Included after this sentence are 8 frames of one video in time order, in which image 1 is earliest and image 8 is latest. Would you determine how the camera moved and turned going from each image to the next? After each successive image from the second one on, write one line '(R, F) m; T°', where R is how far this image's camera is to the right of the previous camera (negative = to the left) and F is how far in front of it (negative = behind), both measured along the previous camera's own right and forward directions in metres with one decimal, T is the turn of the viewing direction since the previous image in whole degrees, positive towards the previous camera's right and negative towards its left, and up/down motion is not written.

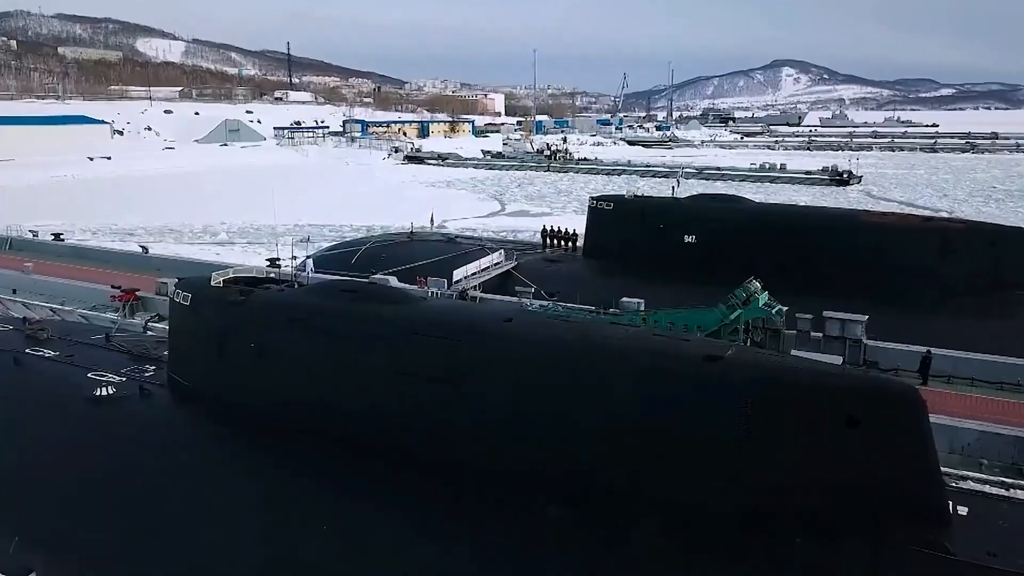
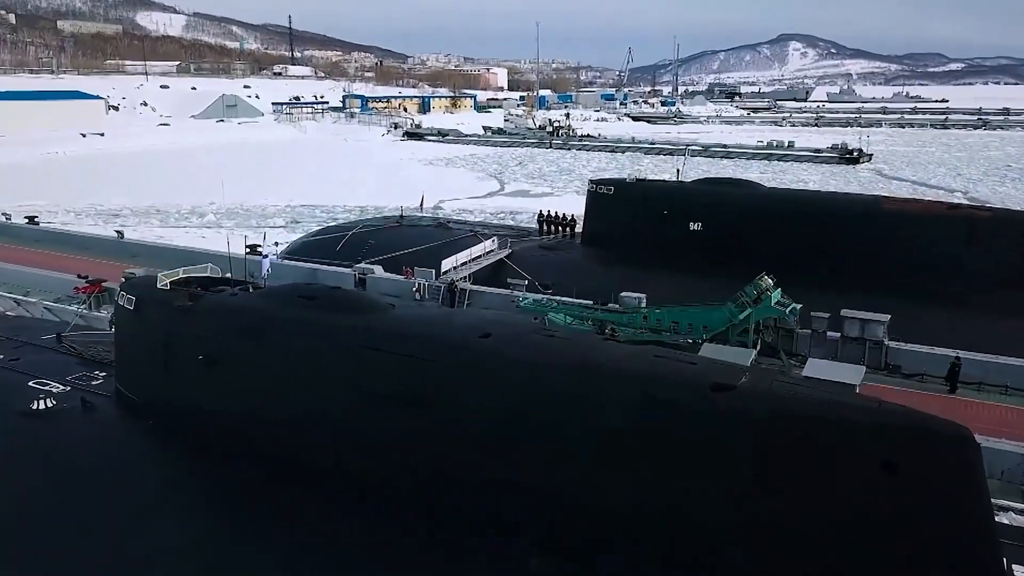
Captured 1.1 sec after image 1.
(+0.2, +0.9) m; 0°
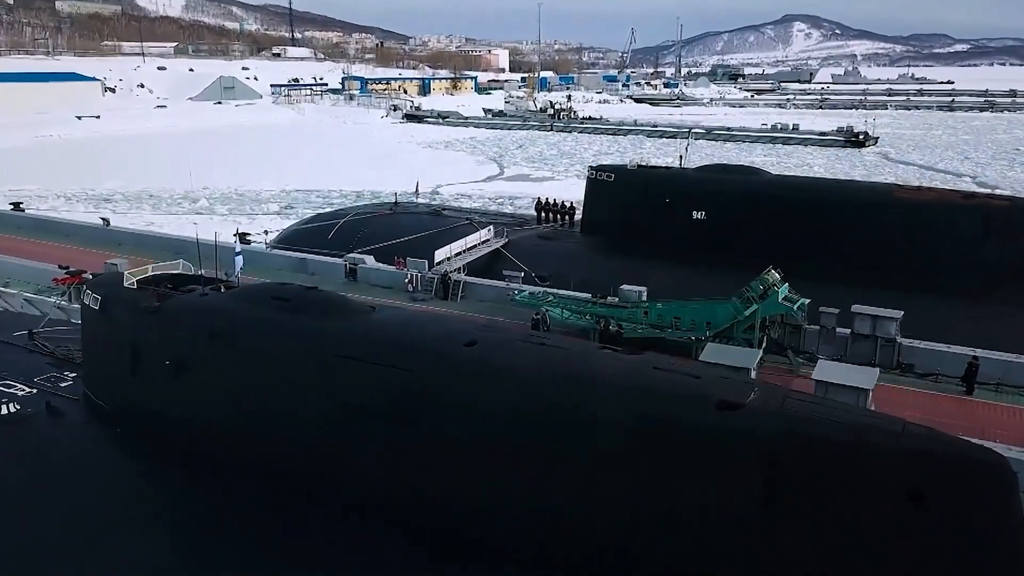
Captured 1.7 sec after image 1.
(+0.1, +0.5) m; 0°
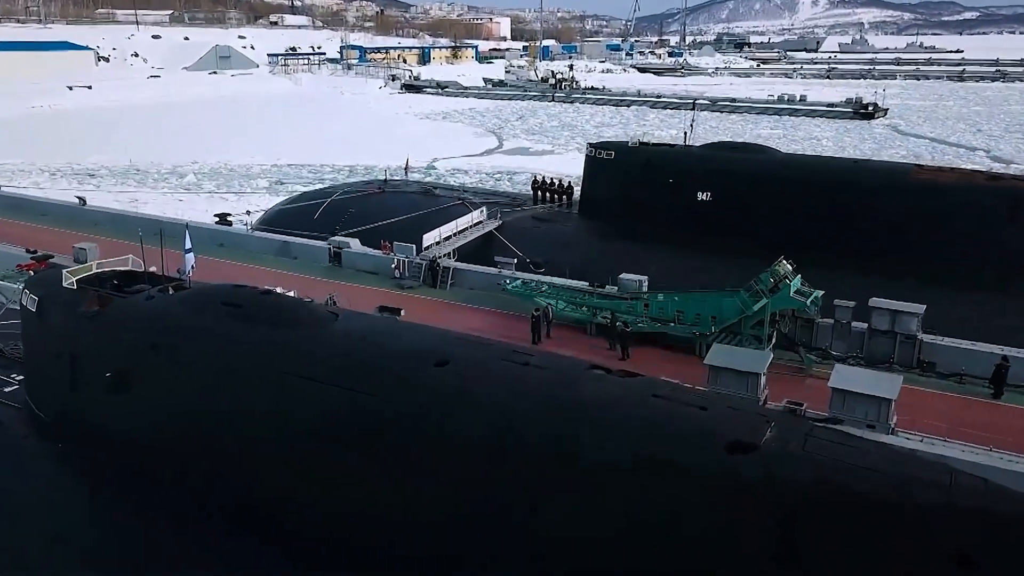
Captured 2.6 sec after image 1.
(+0.1, +0.7) m; 0°
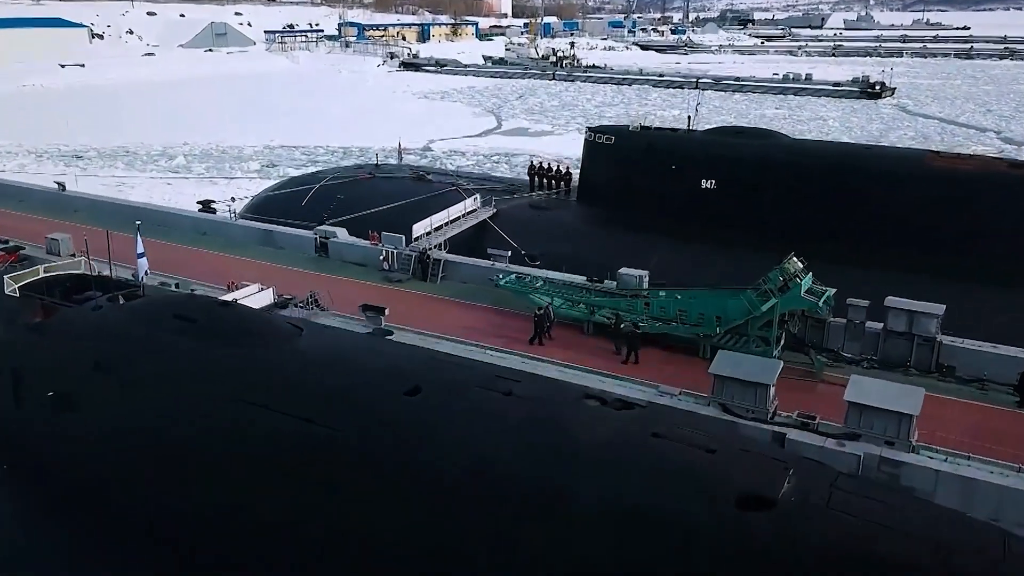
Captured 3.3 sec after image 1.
(+0.1, +0.5) m; 0°
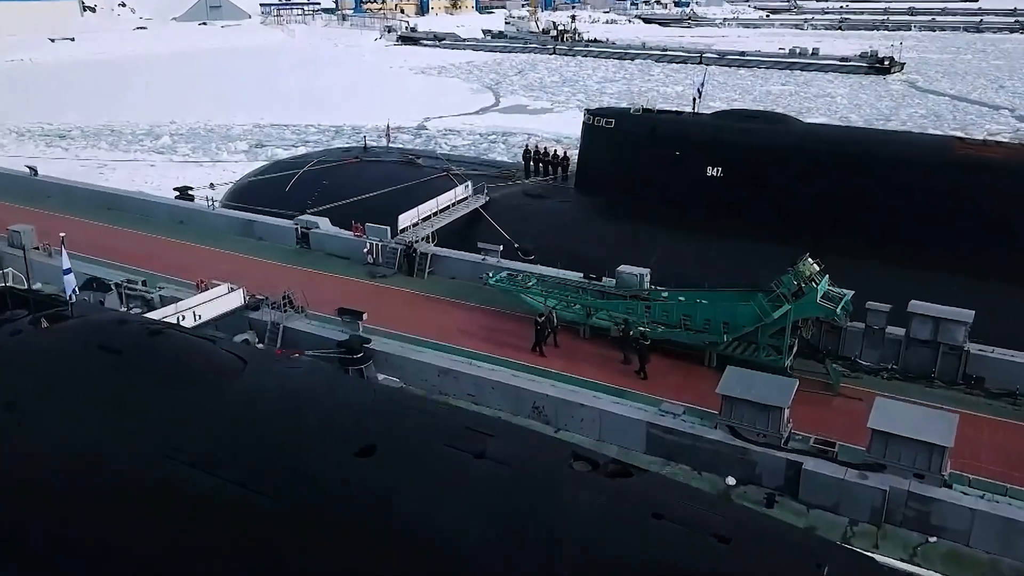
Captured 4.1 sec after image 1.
(+0.1, +0.7) m; 0°
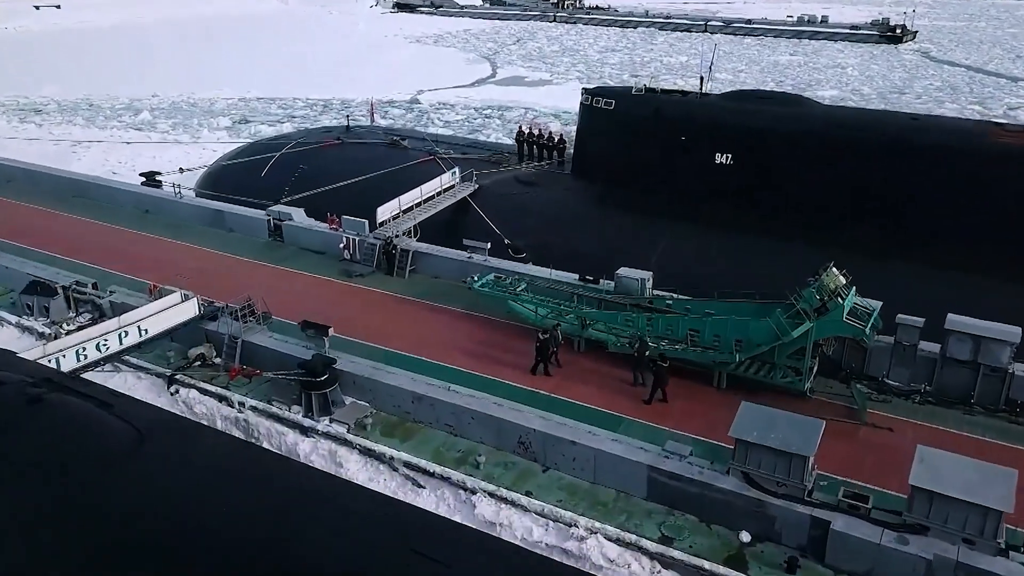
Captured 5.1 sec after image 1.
(+0.1, +0.9) m; 0°
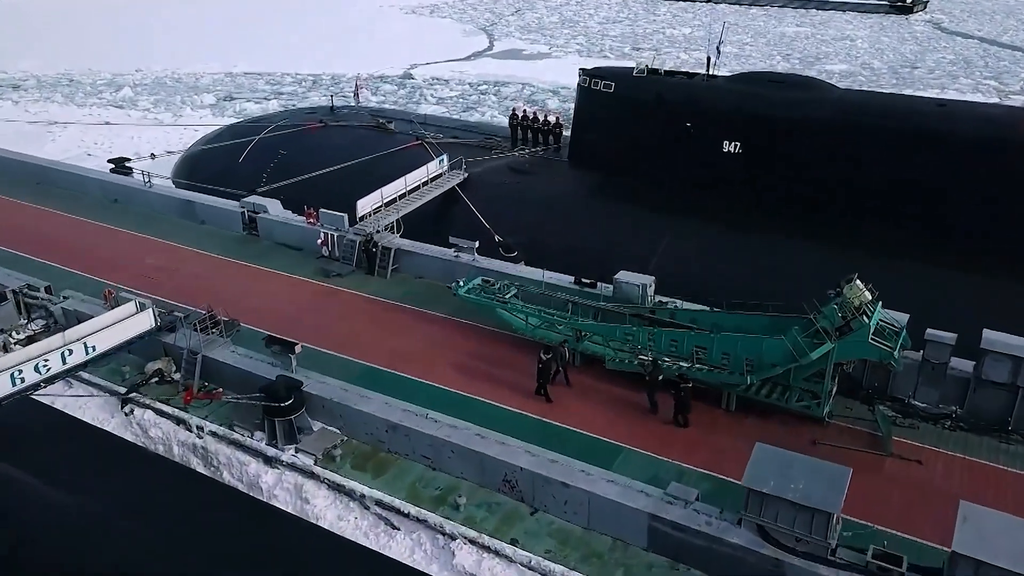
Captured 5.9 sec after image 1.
(+0.1, +0.7) m; 0°
